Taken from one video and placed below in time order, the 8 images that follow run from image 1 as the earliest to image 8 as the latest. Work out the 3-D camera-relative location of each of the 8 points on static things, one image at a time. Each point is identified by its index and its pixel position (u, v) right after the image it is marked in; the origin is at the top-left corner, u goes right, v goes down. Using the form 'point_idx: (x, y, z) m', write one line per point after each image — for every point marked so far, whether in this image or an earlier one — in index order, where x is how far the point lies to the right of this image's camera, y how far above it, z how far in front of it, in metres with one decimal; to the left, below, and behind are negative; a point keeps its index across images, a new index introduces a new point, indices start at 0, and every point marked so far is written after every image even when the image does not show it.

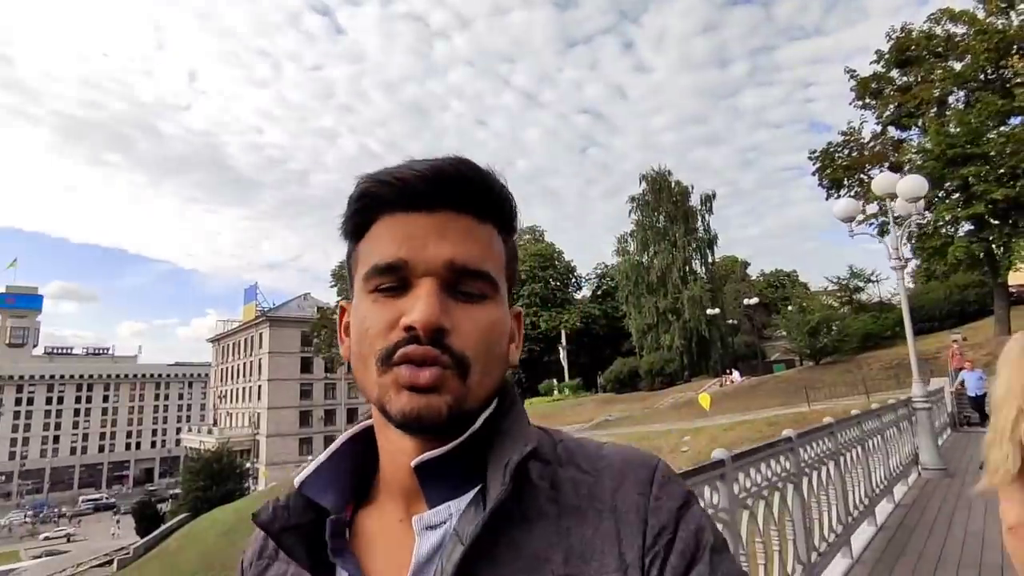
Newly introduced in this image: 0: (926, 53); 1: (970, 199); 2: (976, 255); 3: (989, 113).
0: (+14.9, +8.6, +19.9) m
1: (+15.0, +2.9, +18.1) m
2: (+15.0, +1.1, +17.9) m
3: (+15.1, +5.5, +17.7) m
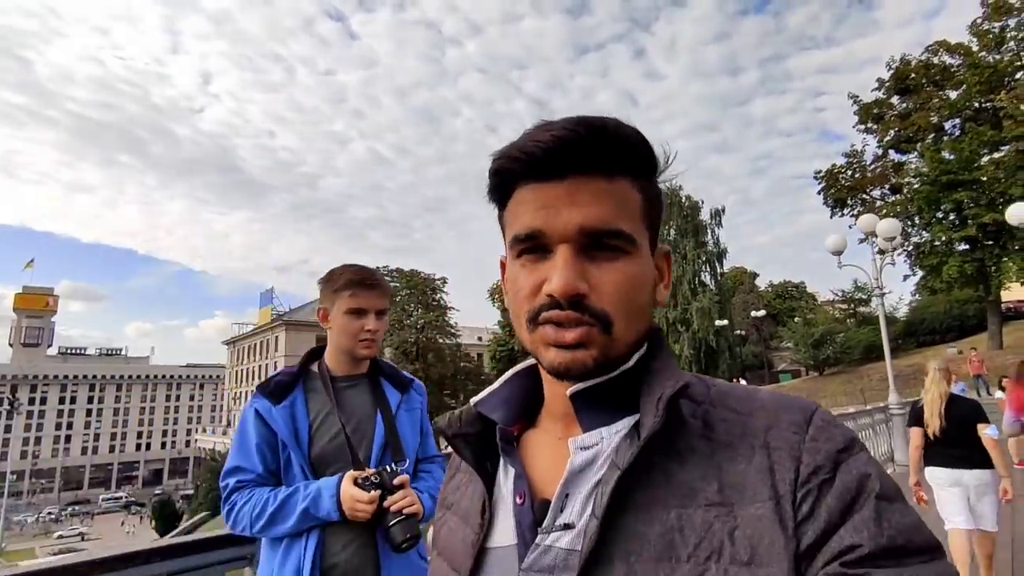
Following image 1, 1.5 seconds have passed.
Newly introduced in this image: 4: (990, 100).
0: (+15.7, +8.0, +21.0) m
1: (+15.7, +2.3, +19.2) m
2: (+15.7, +0.5, +19.0) m
3: (+15.9, +4.9, +18.8) m
4: (+16.9, +6.7, +19.6) m
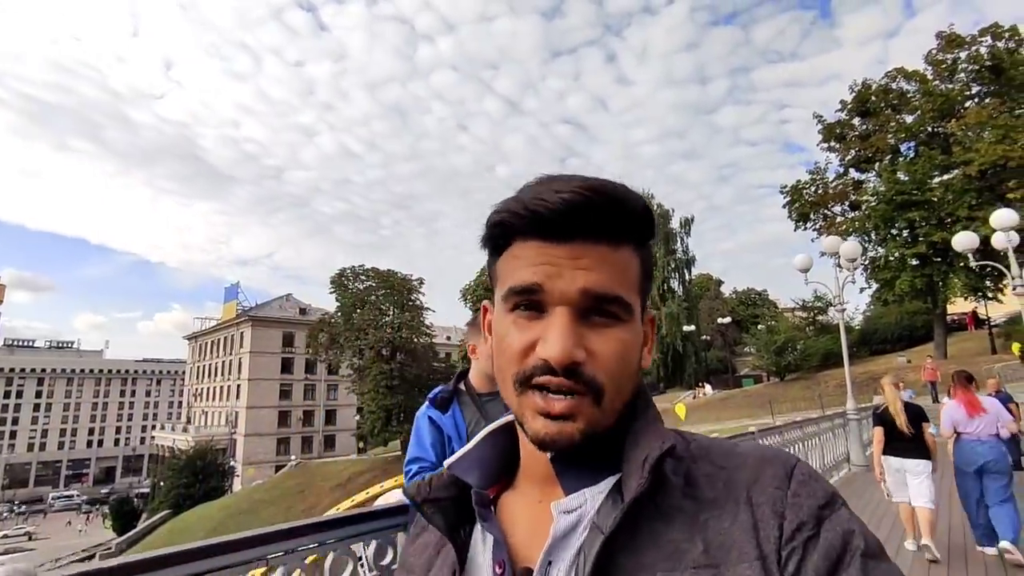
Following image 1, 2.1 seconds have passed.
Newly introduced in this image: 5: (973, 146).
0: (+15.0, +7.5, +22.3) m
1: (+15.0, +1.8, +20.5) m
2: (+15.0, 0.0, +20.2) m
3: (+15.2, +4.4, +20.1) m
4: (+16.3, +6.2, +21.0) m
5: (+15.9, +4.9, +19.0) m
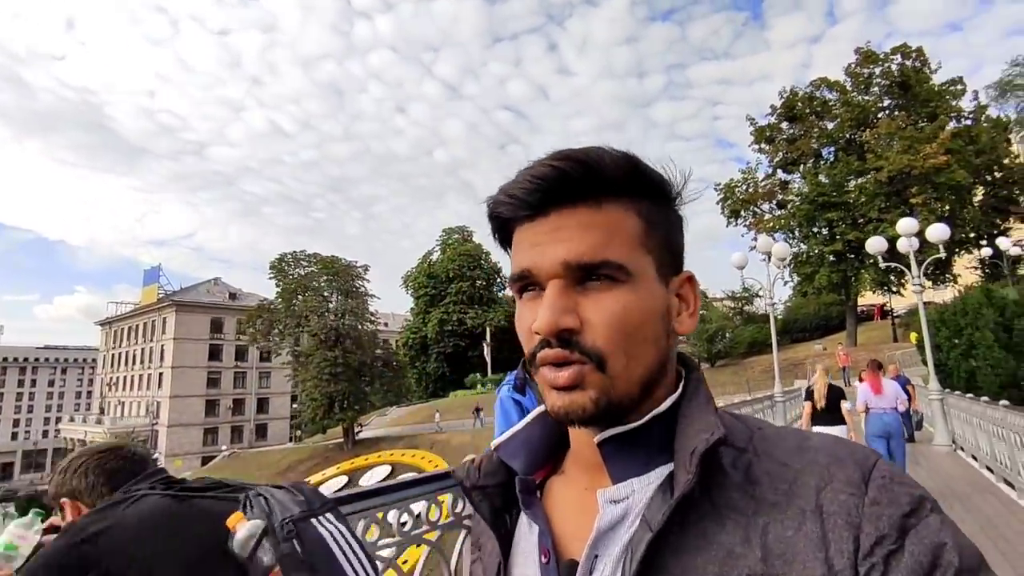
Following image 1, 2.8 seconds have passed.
0: (+12.9, +7.8, +24.1) m
1: (+13.0, +2.1, +22.4) m
2: (+13.0, +0.3, +22.2) m
3: (+13.3, +4.6, +22.0) m
4: (+14.3, +6.4, +22.9) m
5: (+14.1, +5.0, +21.0) m
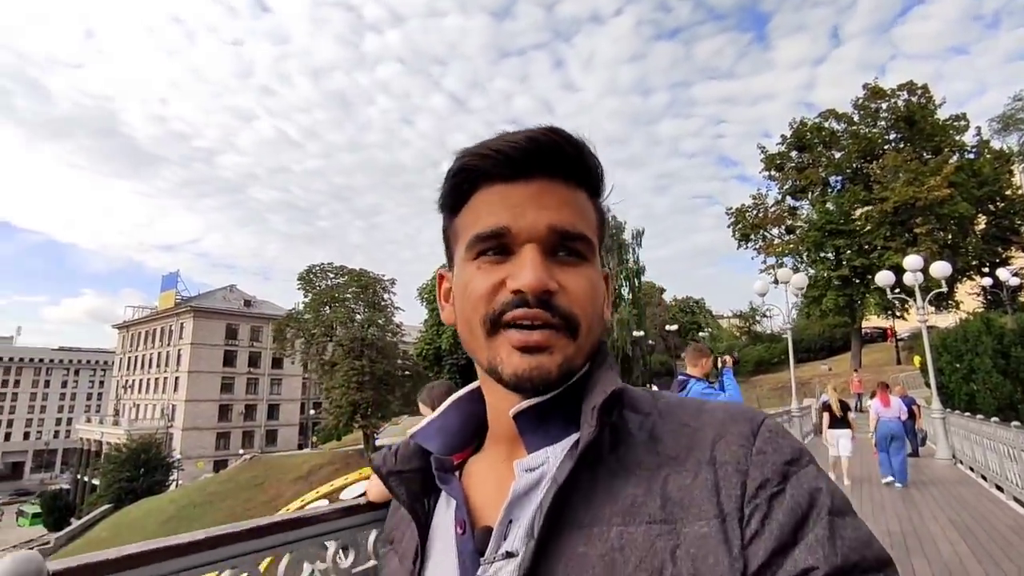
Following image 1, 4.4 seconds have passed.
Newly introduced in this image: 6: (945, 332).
0: (+14.0, +6.8, +25.3) m
1: (+13.9, +1.1, +23.4) m
2: (+13.9, -0.7, +23.2) m
3: (+14.3, +3.7, +23.1) m
4: (+15.3, +5.4, +24.1) m
5: (+15.1, +4.1, +22.1) m
6: (+13.5, -1.4, +17.2) m
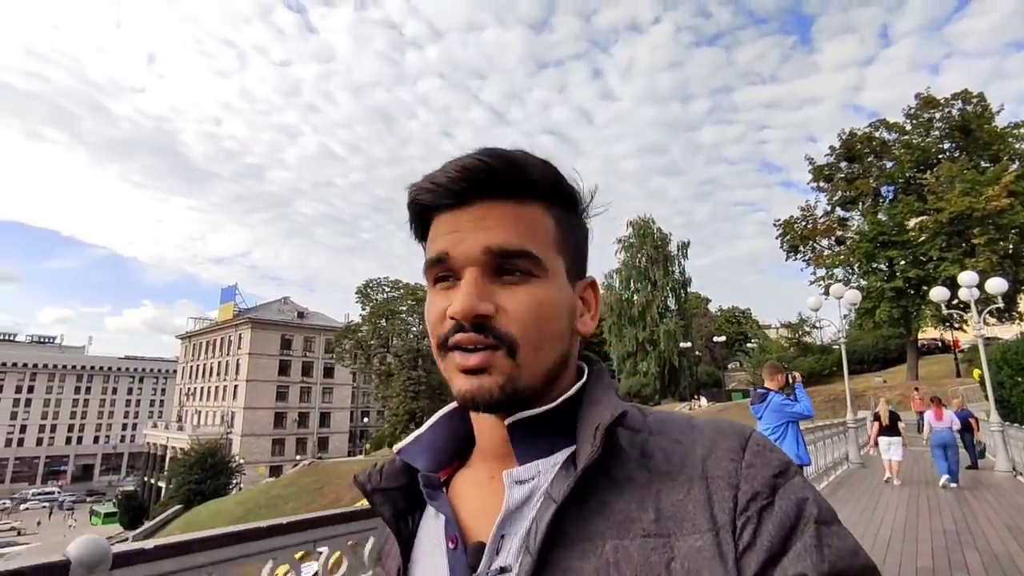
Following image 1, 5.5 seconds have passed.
0: (+16.2, +6.2, +25.2) m
1: (+16.1, +0.6, +23.2) m
2: (+16.0, -1.2, +23.0) m
3: (+16.4, +3.2, +22.9) m
4: (+17.5, +4.9, +23.9) m
5: (+17.1, +3.6, +21.9) m
6: (+15.2, -1.8, +17.0) m
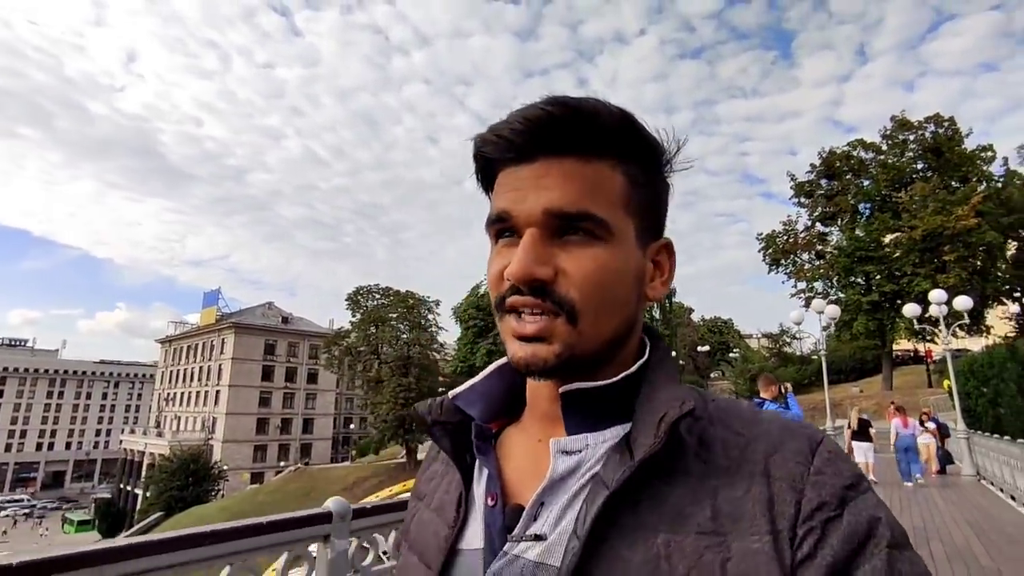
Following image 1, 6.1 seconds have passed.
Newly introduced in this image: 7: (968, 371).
0: (+15.9, +5.6, +26.2) m
1: (+15.7, 0.0, +24.2) m
2: (+15.6, -1.7, +24.0) m
3: (+16.1, +2.6, +23.9) m
4: (+17.1, +4.3, +25.0) m
5: (+16.8, +3.0, +22.9) m
6: (+15.0, -2.3, +18.0) m
7: (+14.8, -2.7, +17.9) m
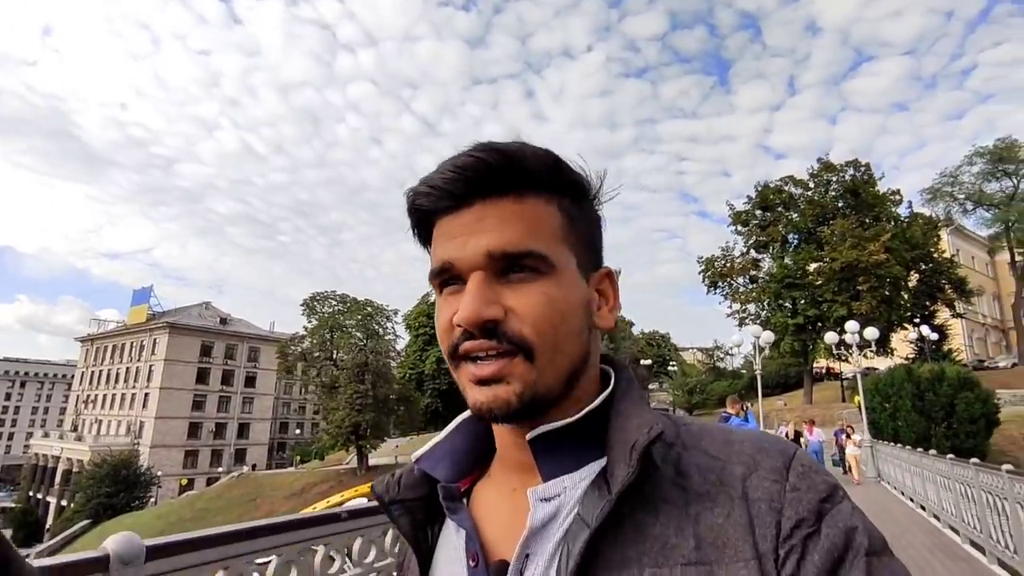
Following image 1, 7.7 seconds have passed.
0: (+13.9, +4.5, +29.0) m
1: (+13.8, -1.1, +26.9) m
2: (+13.7, -2.9, +26.6) m
3: (+14.3, +1.5, +26.7) m
4: (+15.3, +3.1, +27.8) m
5: (+15.2, +1.9, +25.8) m
6: (+13.7, -3.3, +20.6) m
7: (+13.5, -3.7, +20.5) m
